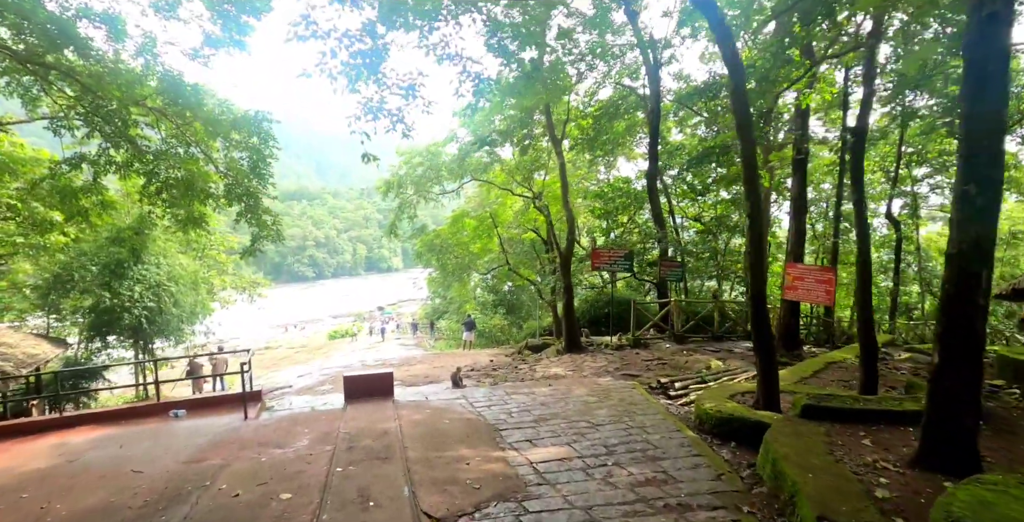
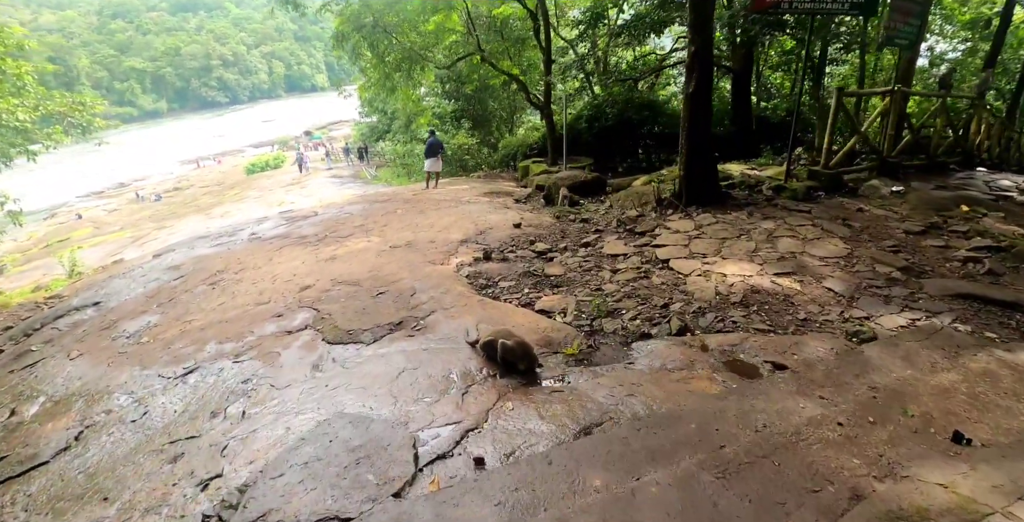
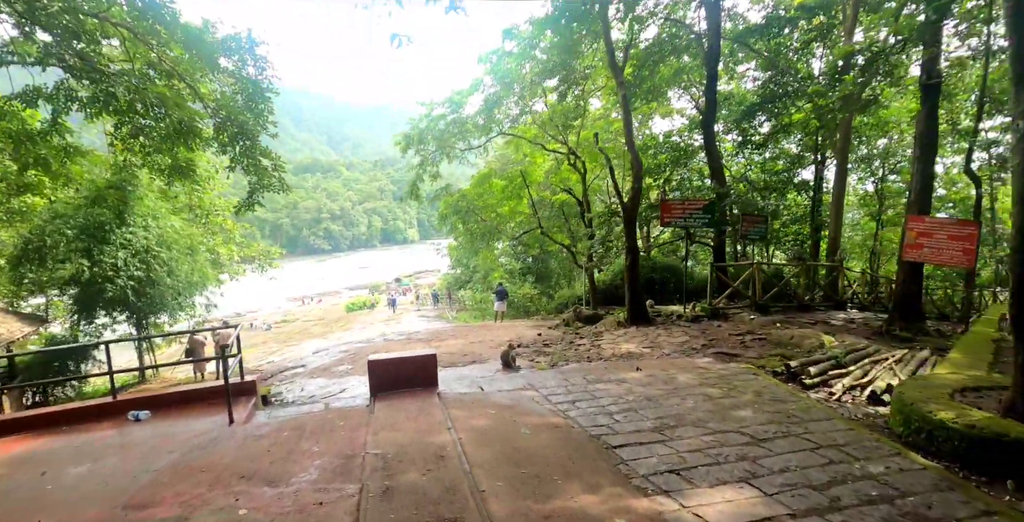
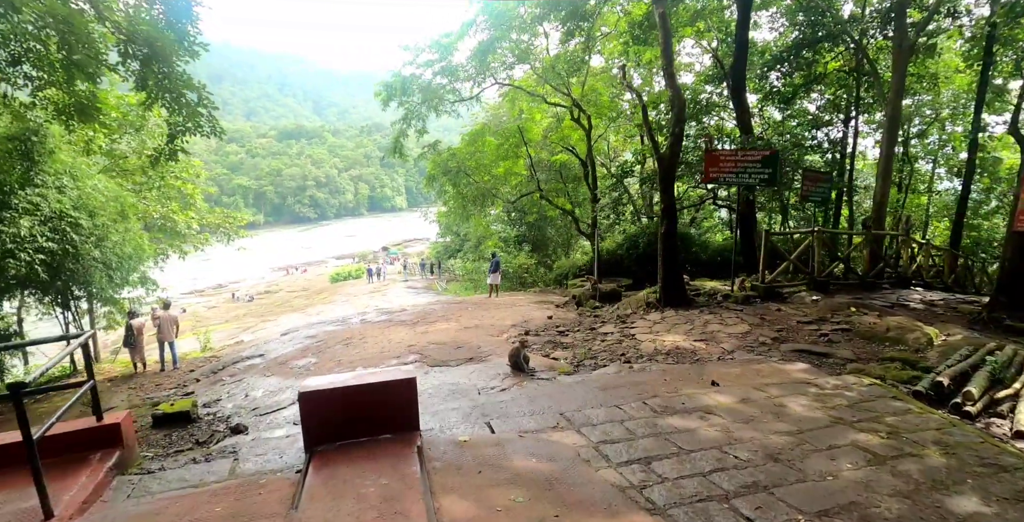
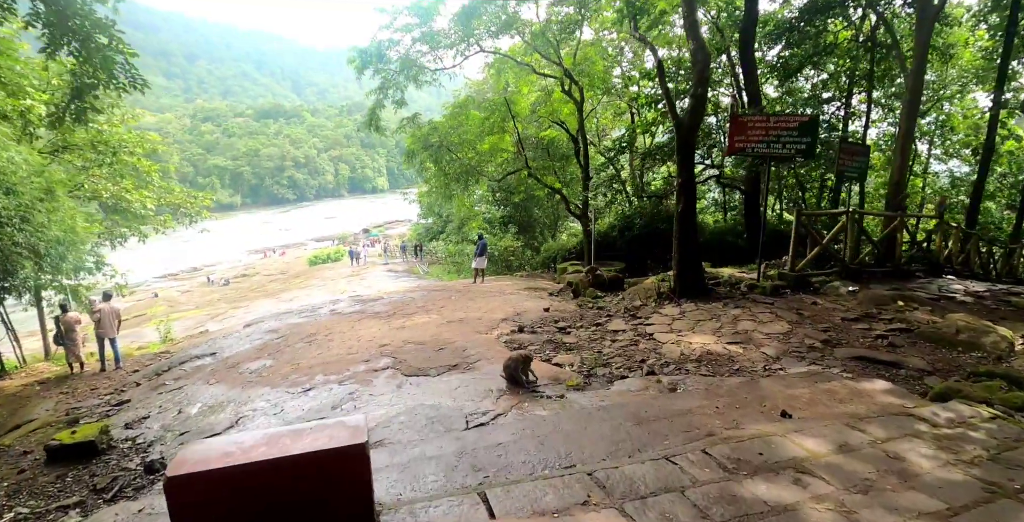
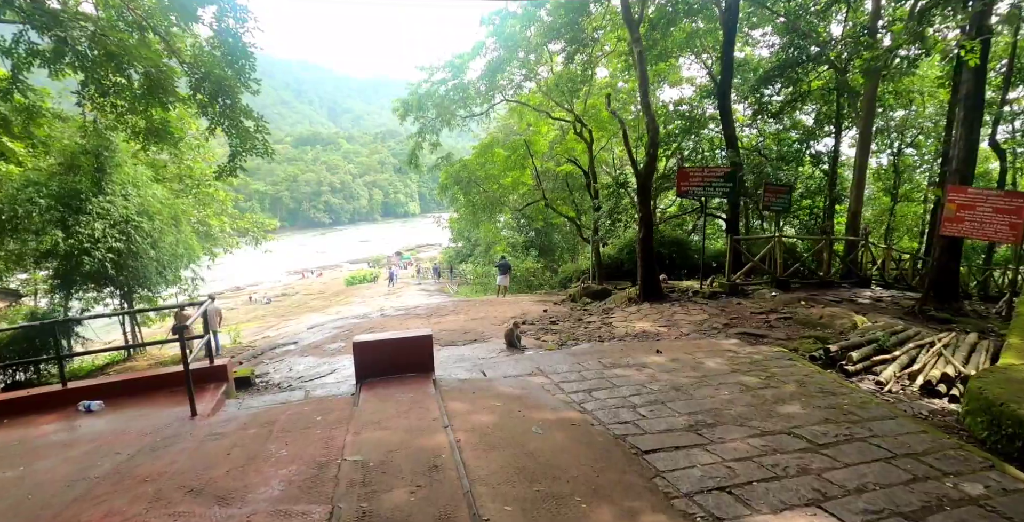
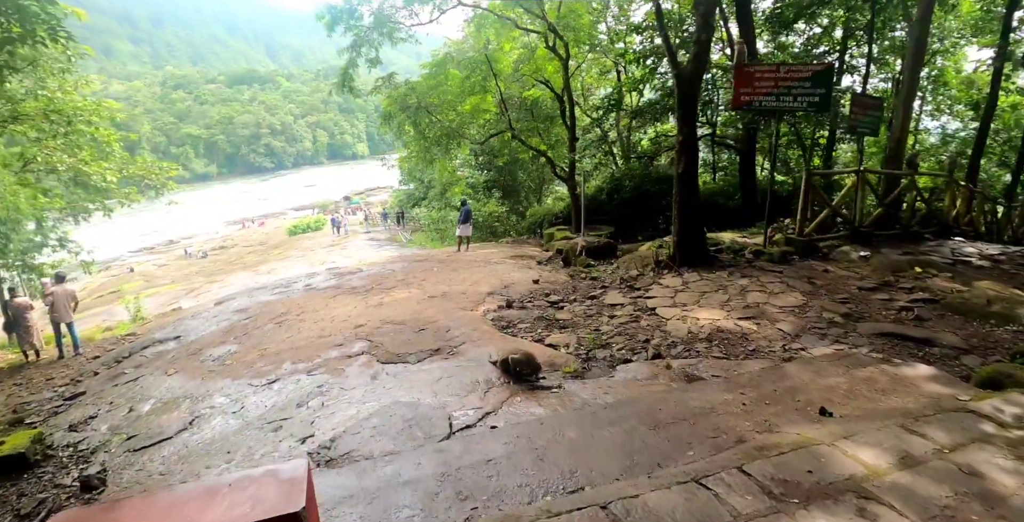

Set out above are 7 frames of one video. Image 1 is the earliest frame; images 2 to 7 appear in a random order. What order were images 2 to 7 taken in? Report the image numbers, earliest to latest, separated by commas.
3, 6, 4, 5, 7, 2
